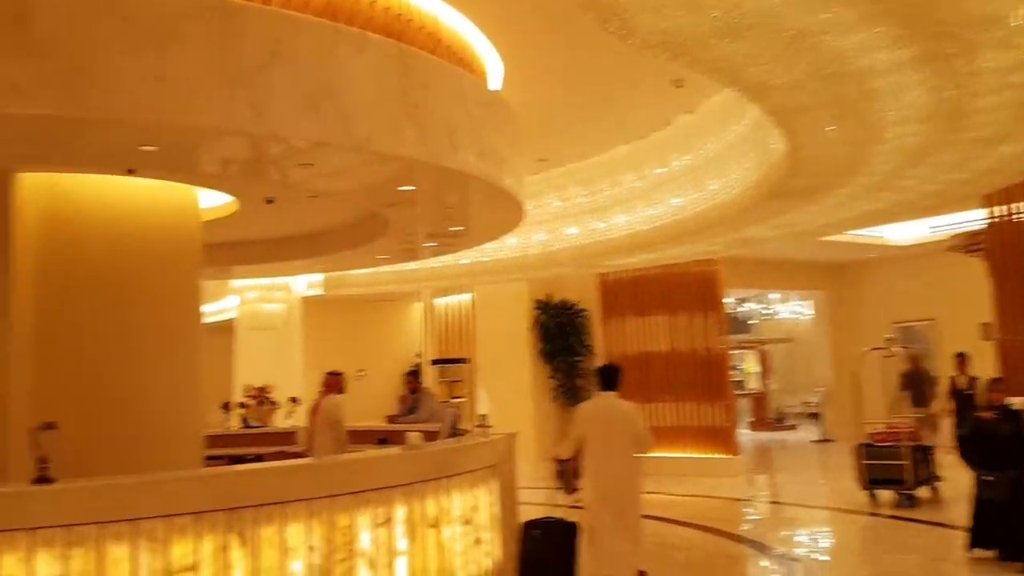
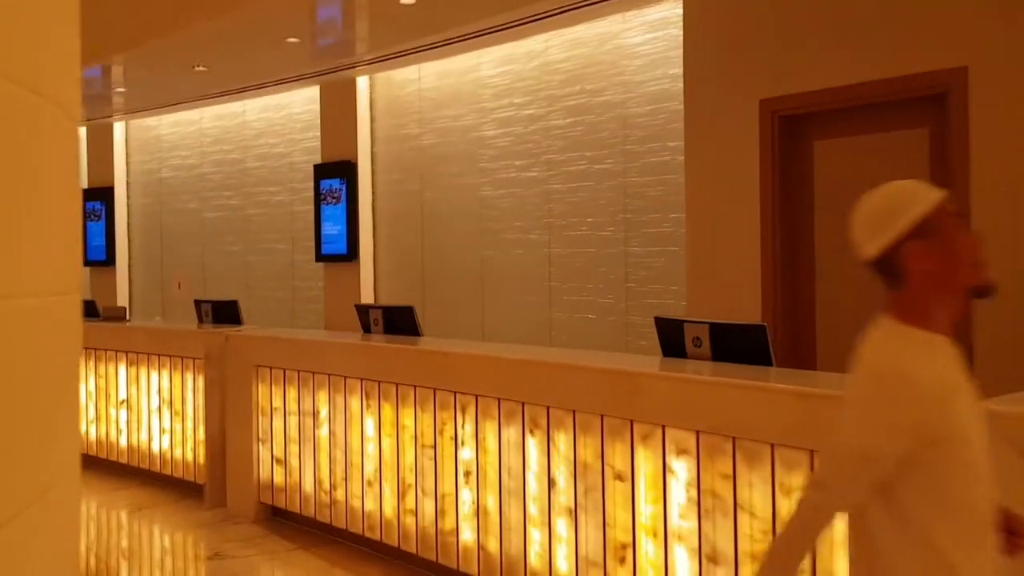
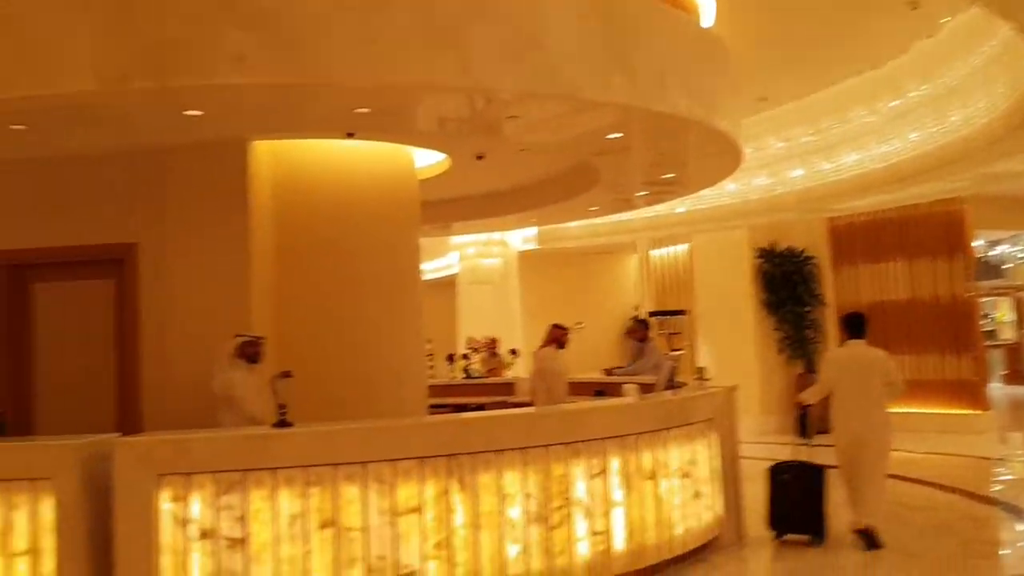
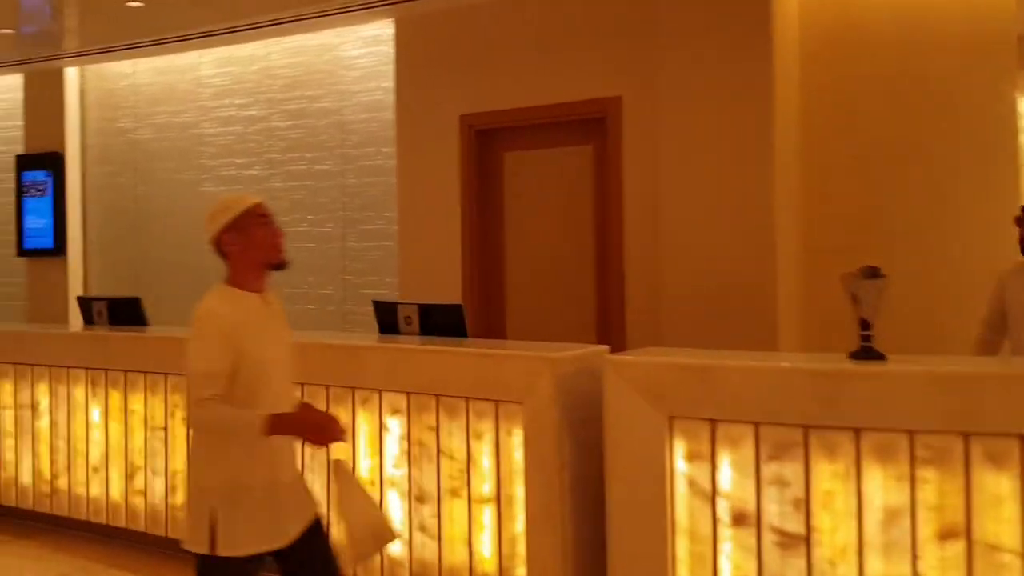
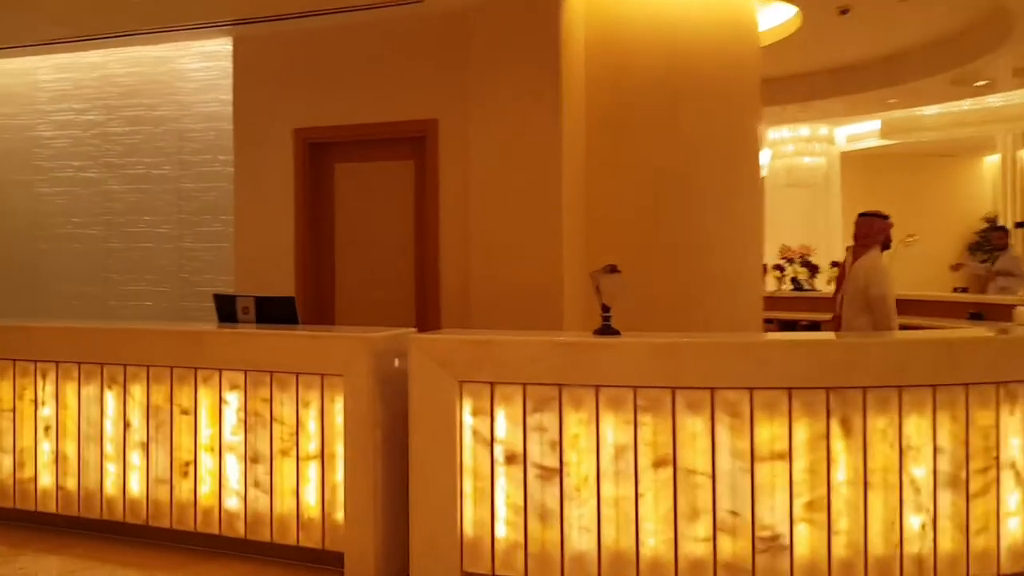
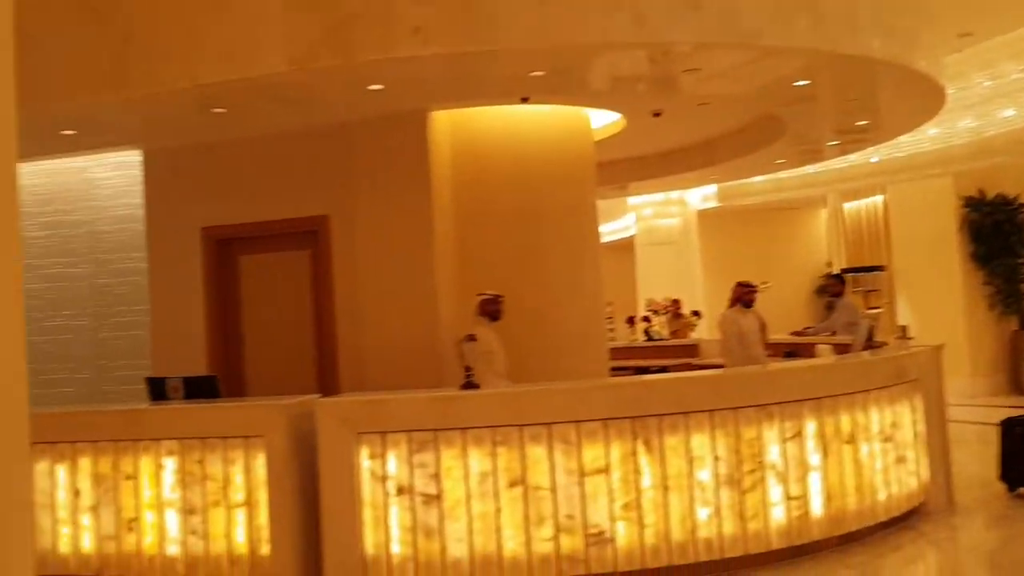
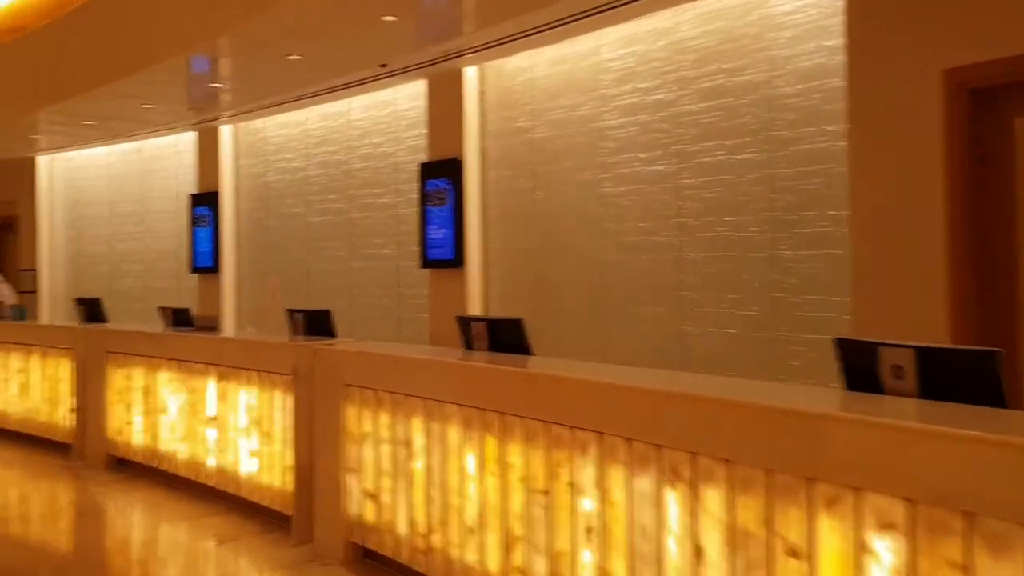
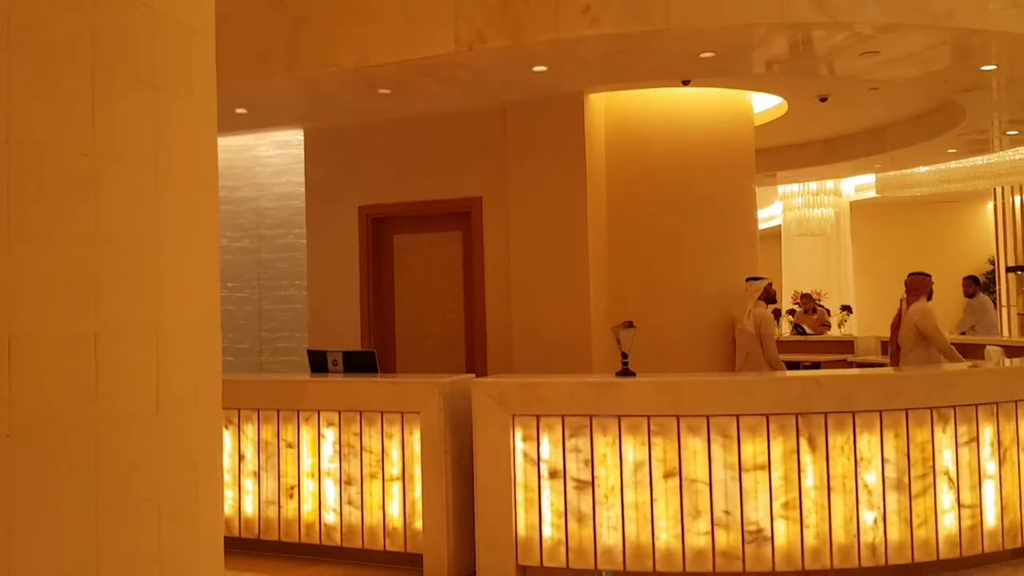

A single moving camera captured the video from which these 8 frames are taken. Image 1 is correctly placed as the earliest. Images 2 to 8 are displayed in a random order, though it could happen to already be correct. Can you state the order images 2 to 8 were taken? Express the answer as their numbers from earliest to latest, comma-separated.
3, 6, 8, 5, 4, 2, 7
